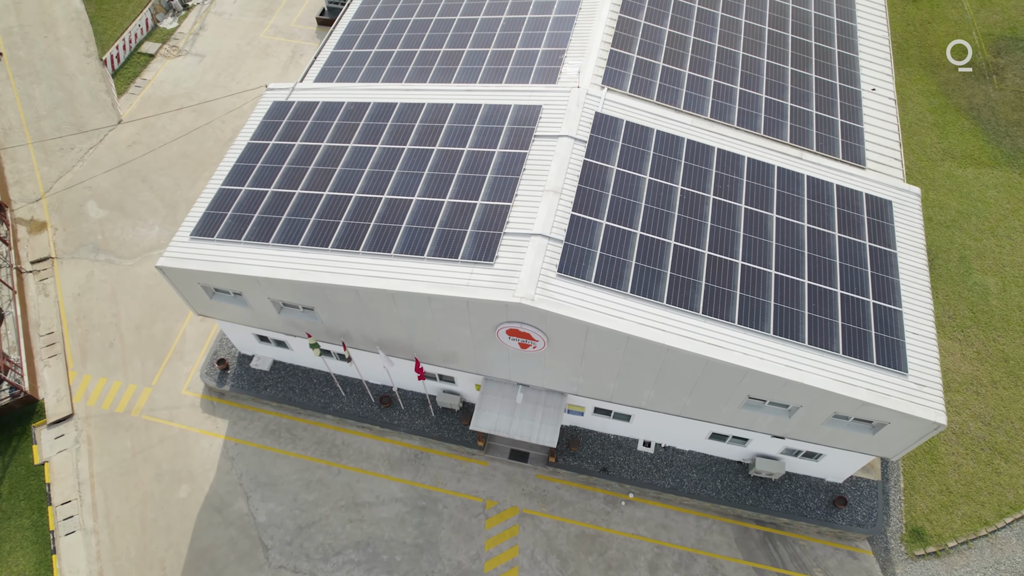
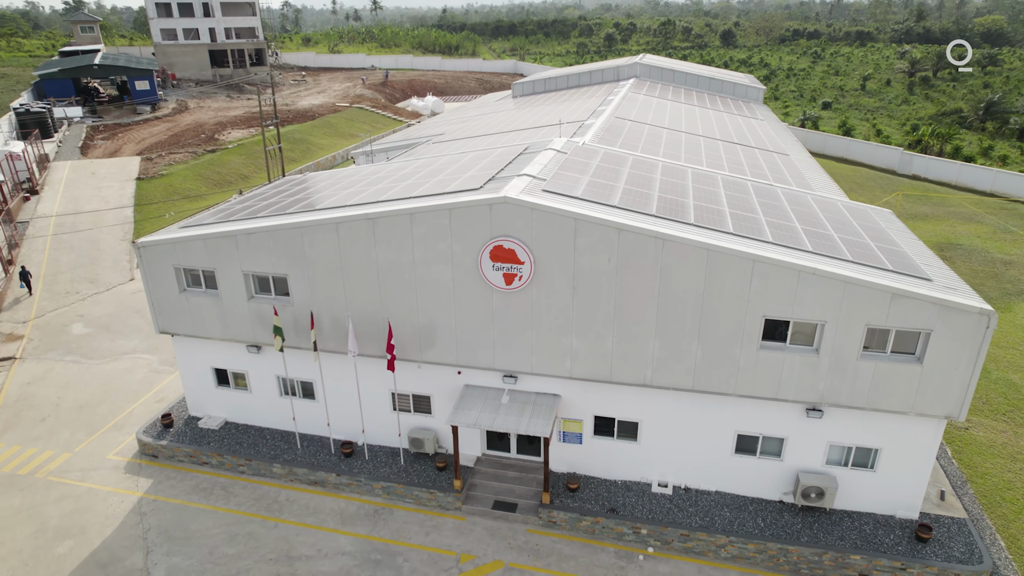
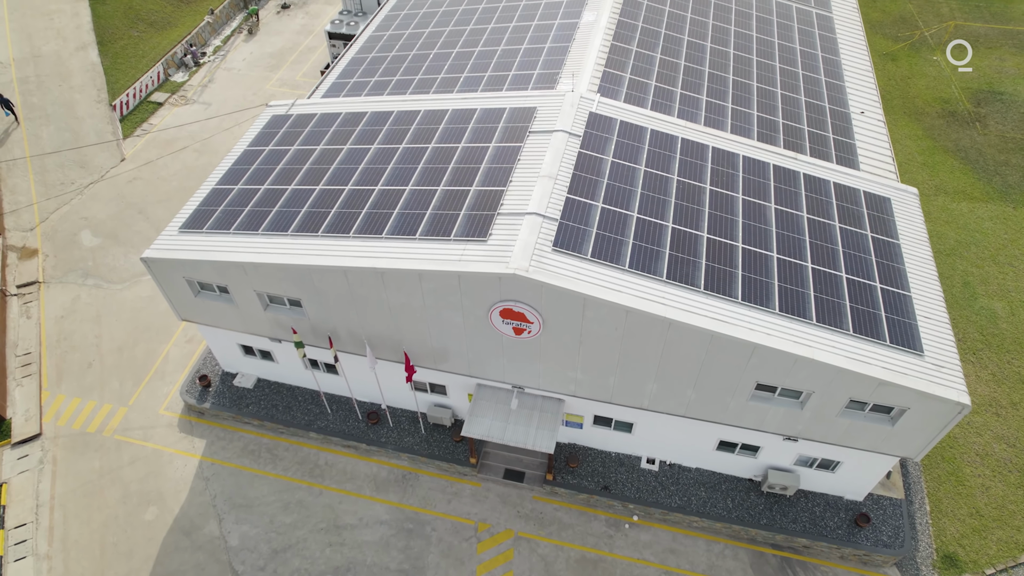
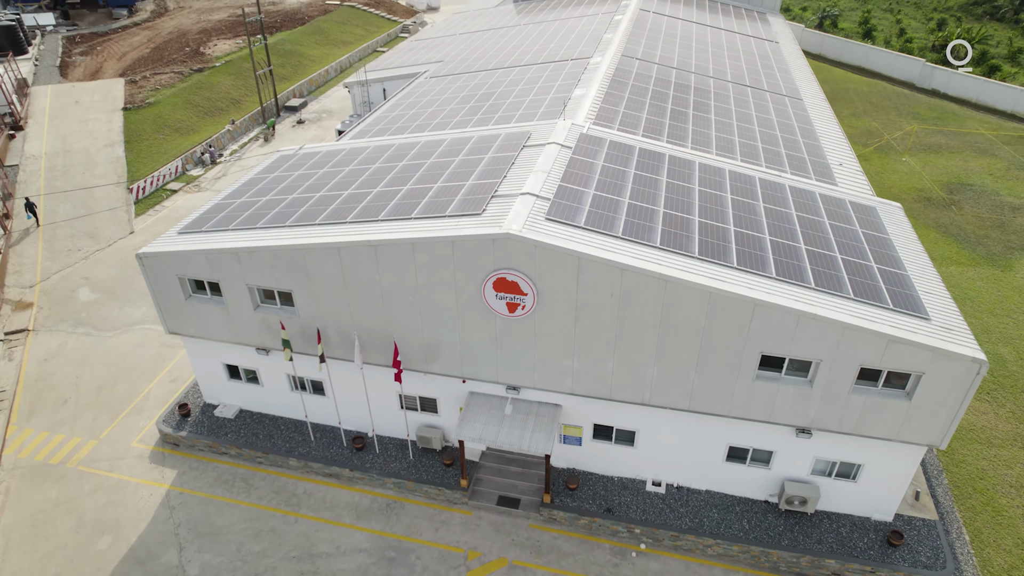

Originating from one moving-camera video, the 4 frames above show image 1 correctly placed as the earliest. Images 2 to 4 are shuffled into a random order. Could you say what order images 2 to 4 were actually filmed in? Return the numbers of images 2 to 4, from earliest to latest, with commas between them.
3, 4, 2
